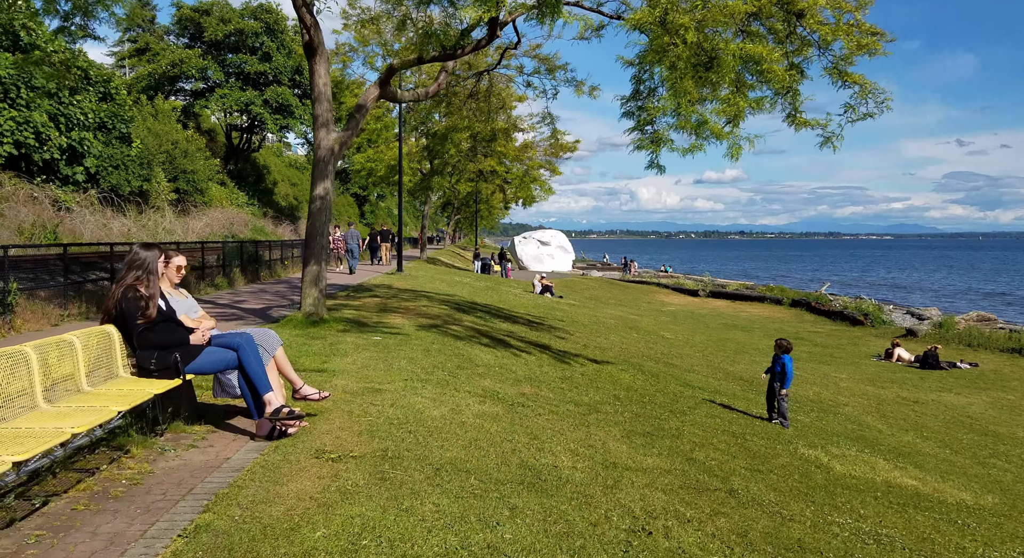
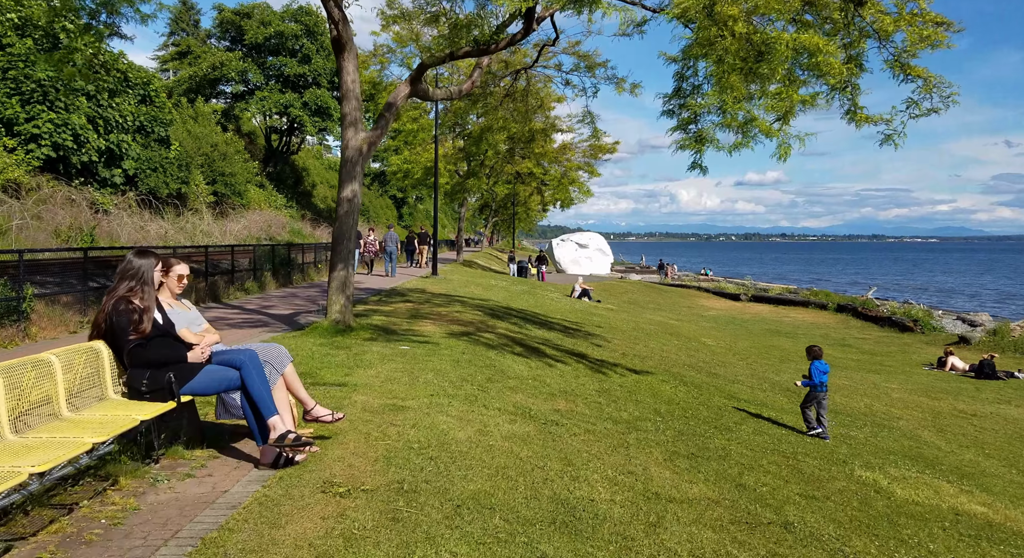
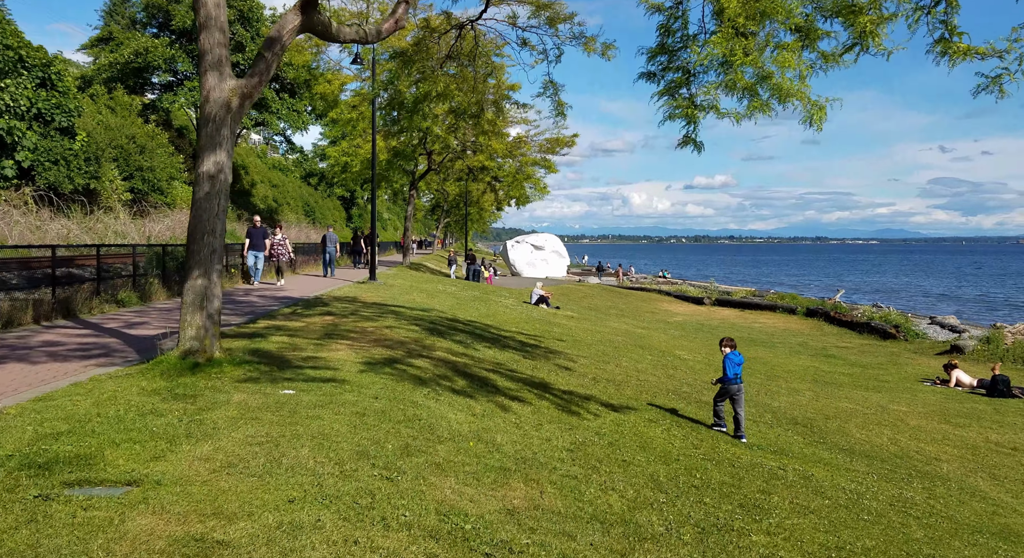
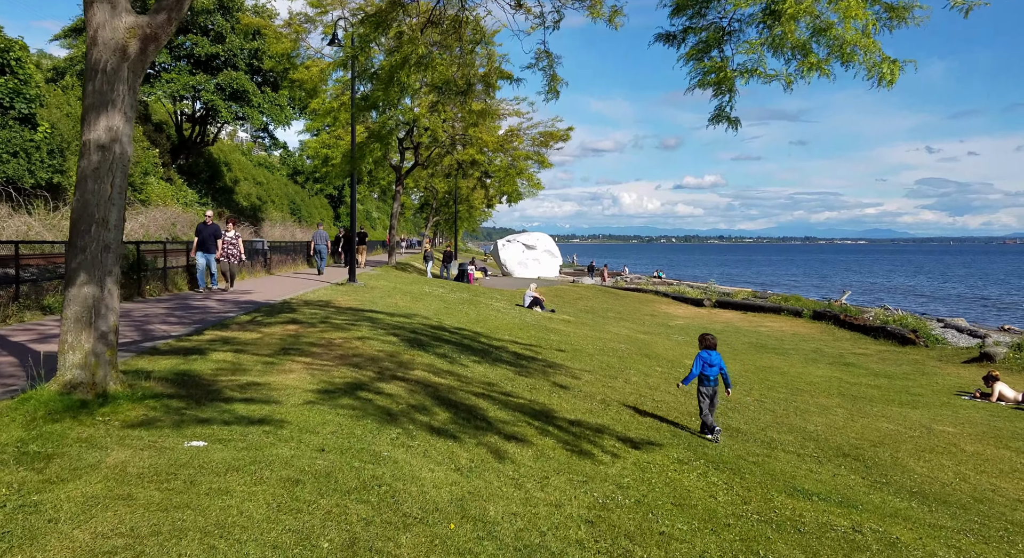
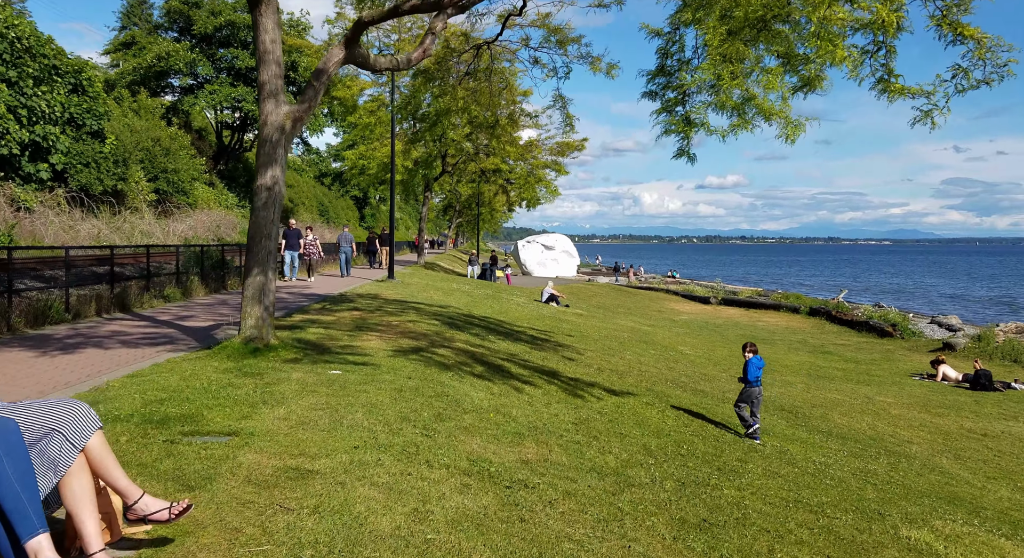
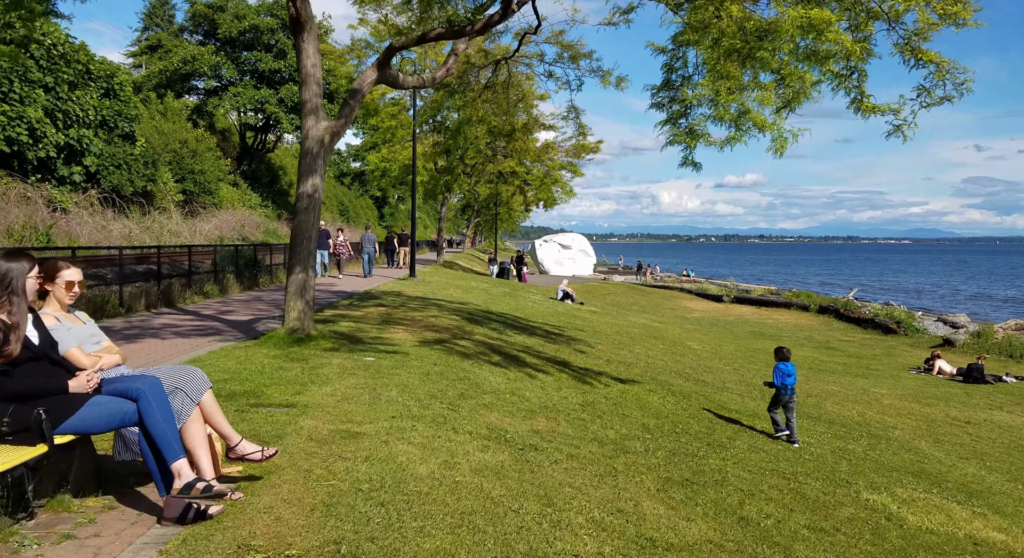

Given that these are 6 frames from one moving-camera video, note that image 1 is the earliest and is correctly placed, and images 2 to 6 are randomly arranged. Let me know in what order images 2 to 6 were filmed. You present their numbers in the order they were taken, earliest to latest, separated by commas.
2, 6, 5, 3, 4
